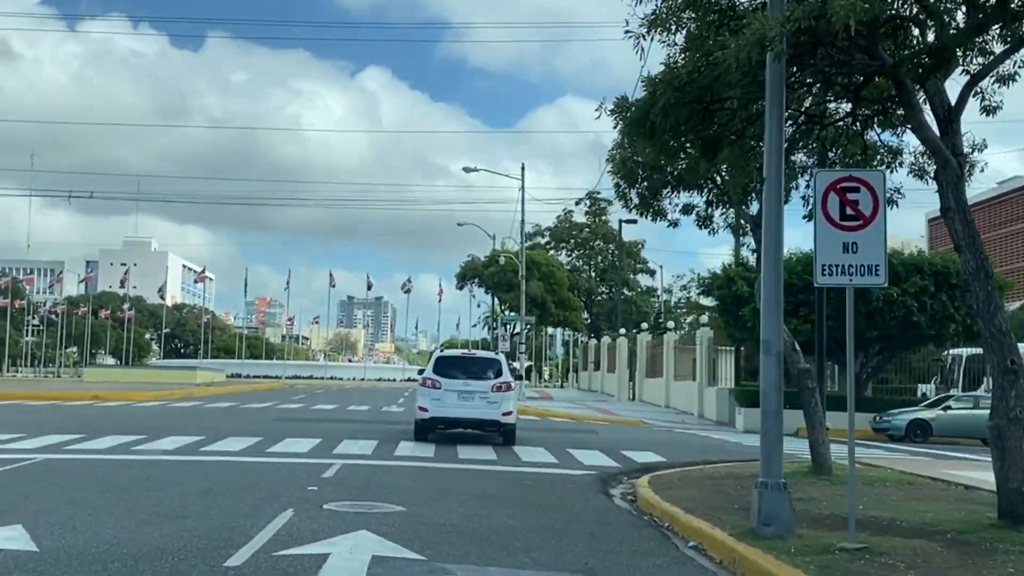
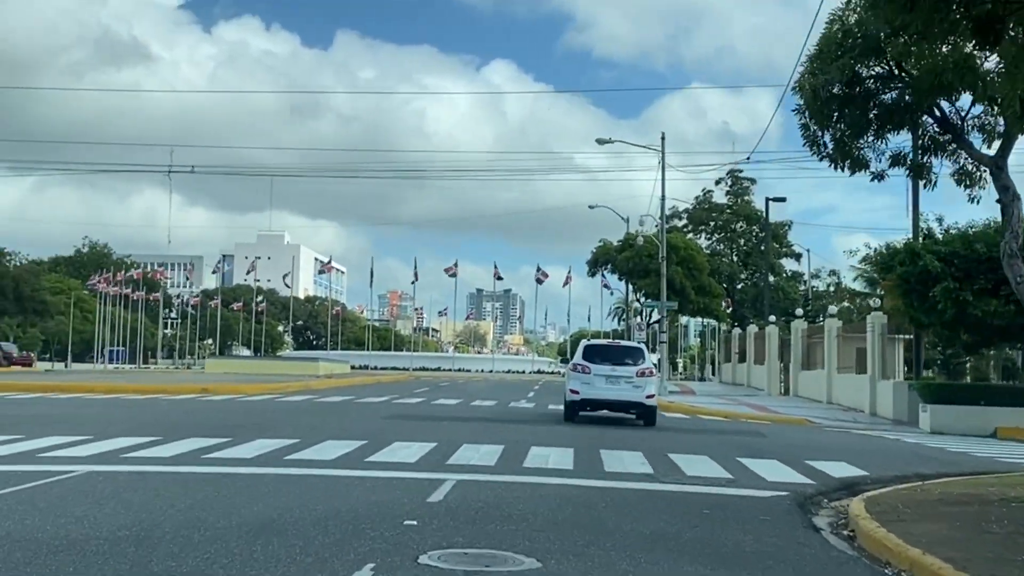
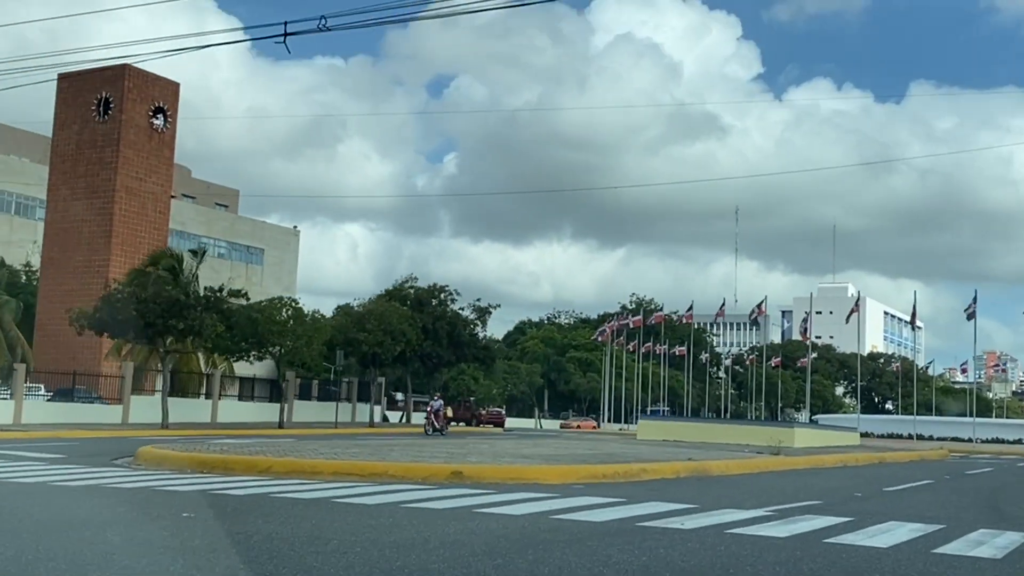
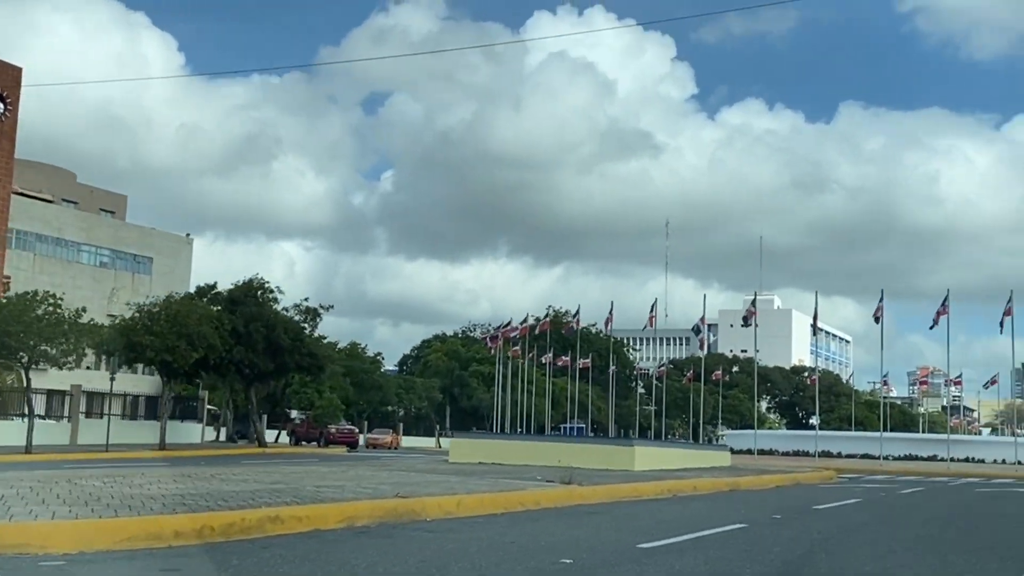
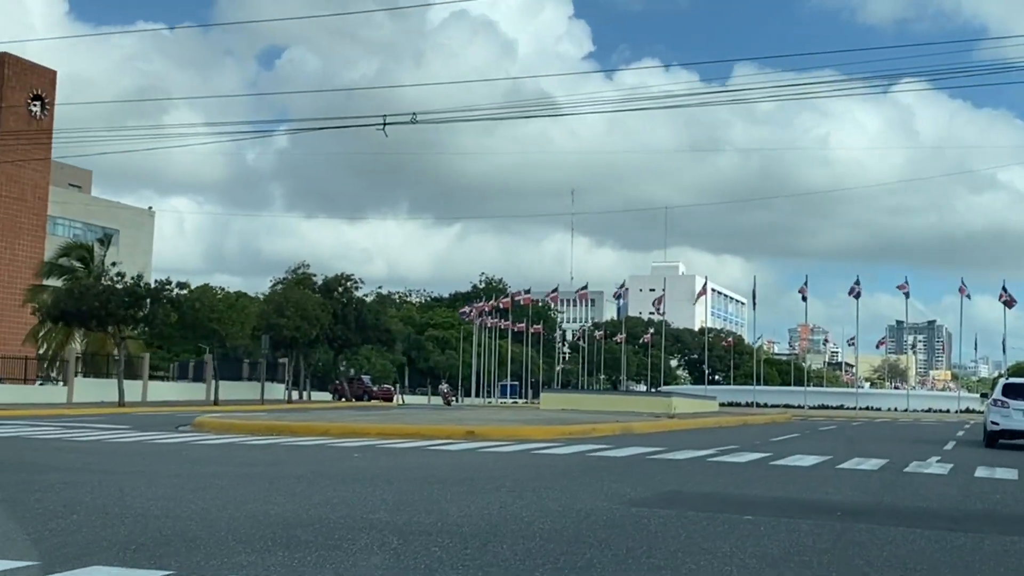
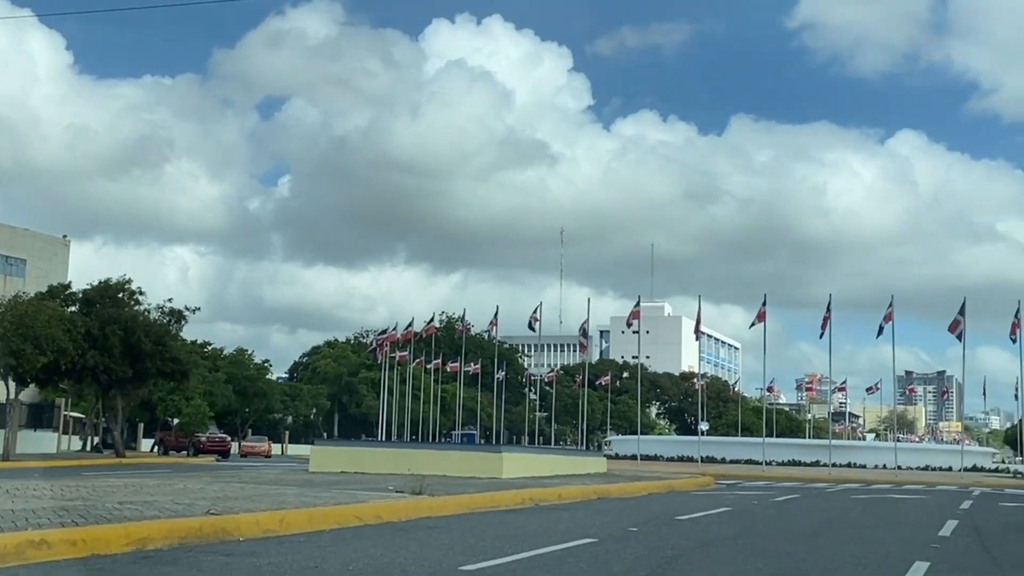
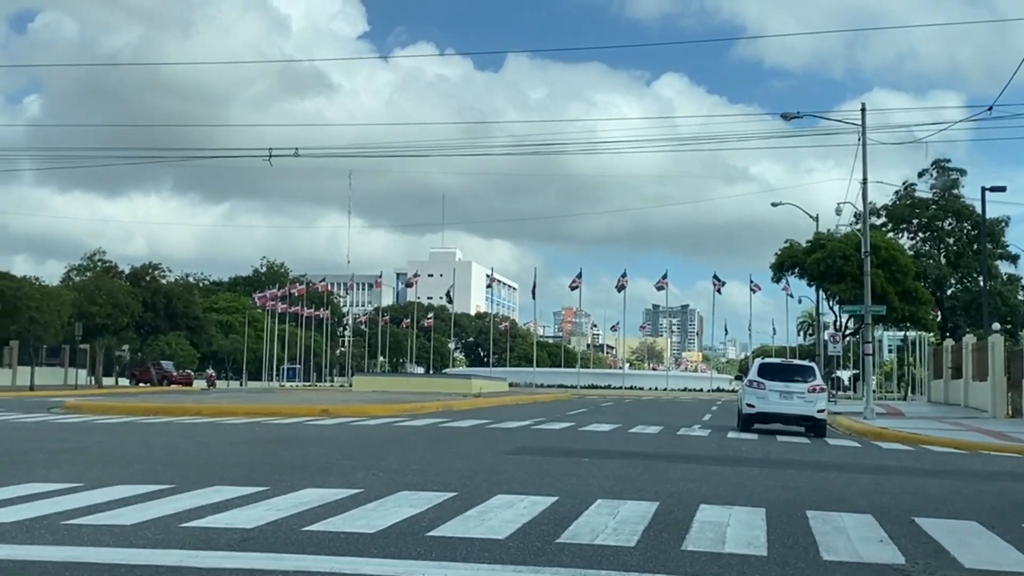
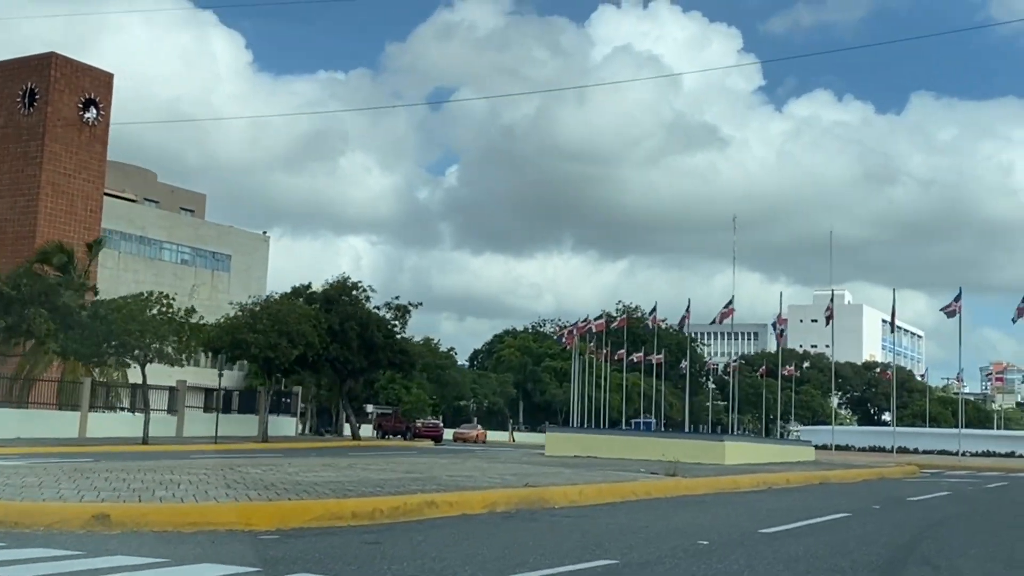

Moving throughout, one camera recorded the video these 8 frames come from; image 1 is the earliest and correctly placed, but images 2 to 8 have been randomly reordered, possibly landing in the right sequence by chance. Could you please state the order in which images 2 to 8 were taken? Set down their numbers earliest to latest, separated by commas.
2, 7, 5, 3, 8, 4, 6
